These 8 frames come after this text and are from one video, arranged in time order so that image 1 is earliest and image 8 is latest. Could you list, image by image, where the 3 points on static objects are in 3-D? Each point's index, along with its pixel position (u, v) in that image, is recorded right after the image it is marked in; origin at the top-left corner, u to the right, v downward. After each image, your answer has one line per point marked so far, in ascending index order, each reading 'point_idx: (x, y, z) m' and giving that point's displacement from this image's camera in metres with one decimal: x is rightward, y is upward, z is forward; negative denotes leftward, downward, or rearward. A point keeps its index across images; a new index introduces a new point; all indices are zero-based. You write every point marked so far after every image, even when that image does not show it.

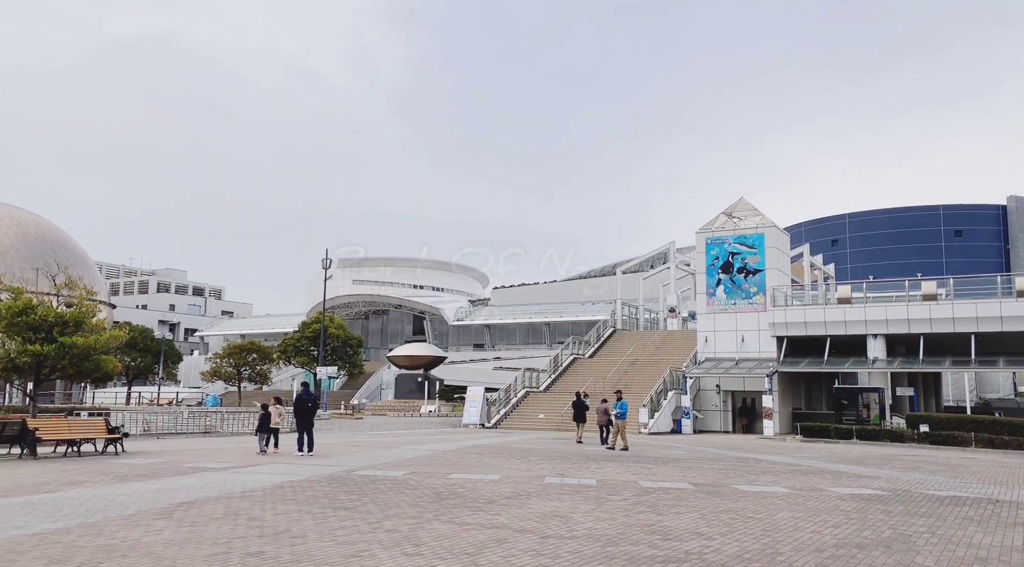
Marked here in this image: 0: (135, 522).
0: (-8.6, -5.4, +17.2) m
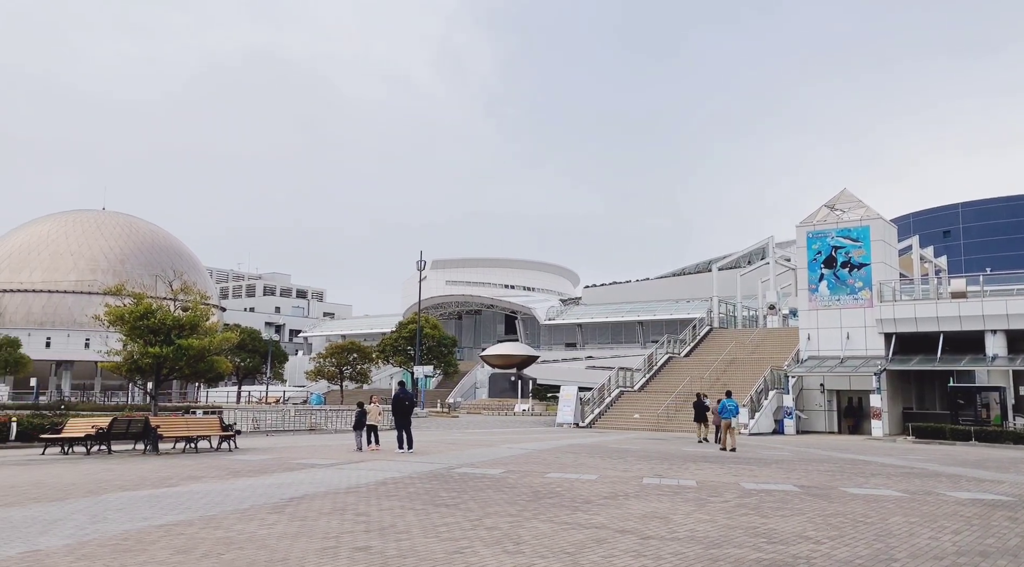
0: (-6.2, -5.5, +18.0) m
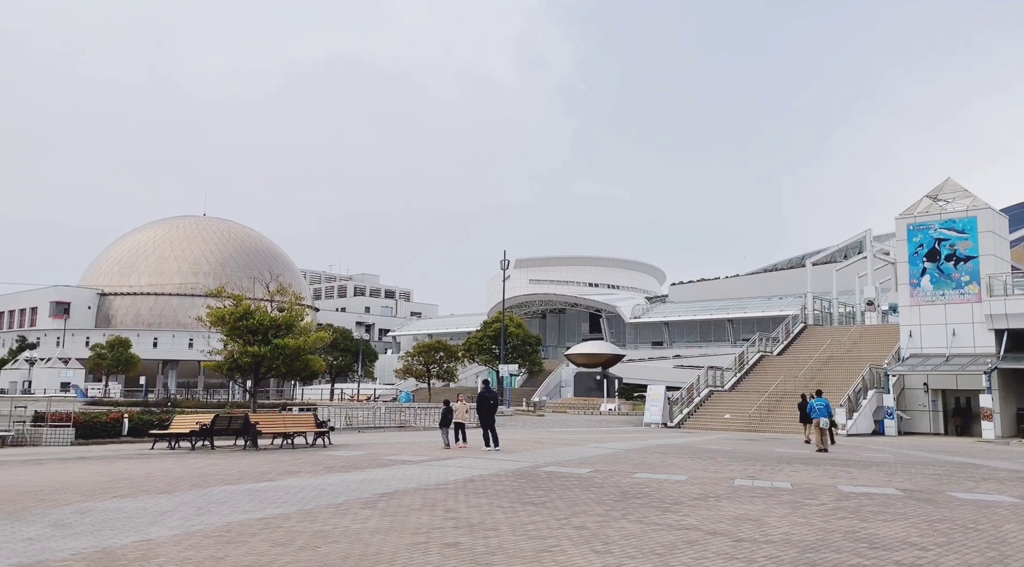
0: (-4.1, -5.5, +18.4) m
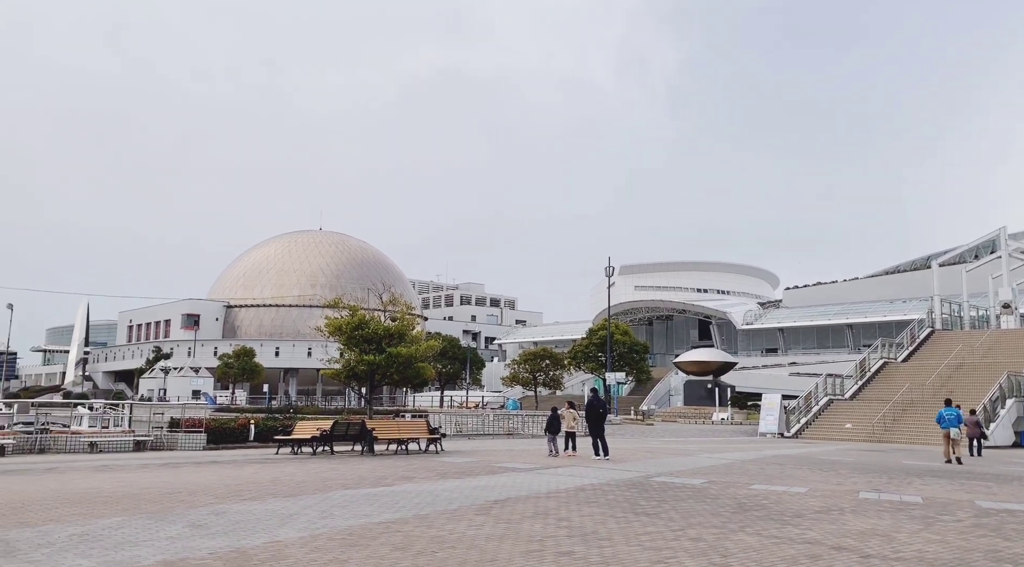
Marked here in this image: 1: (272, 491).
0: (-1.3, -5.8, +18.7) m
1: (-6.3, -5.5, +19.9) m
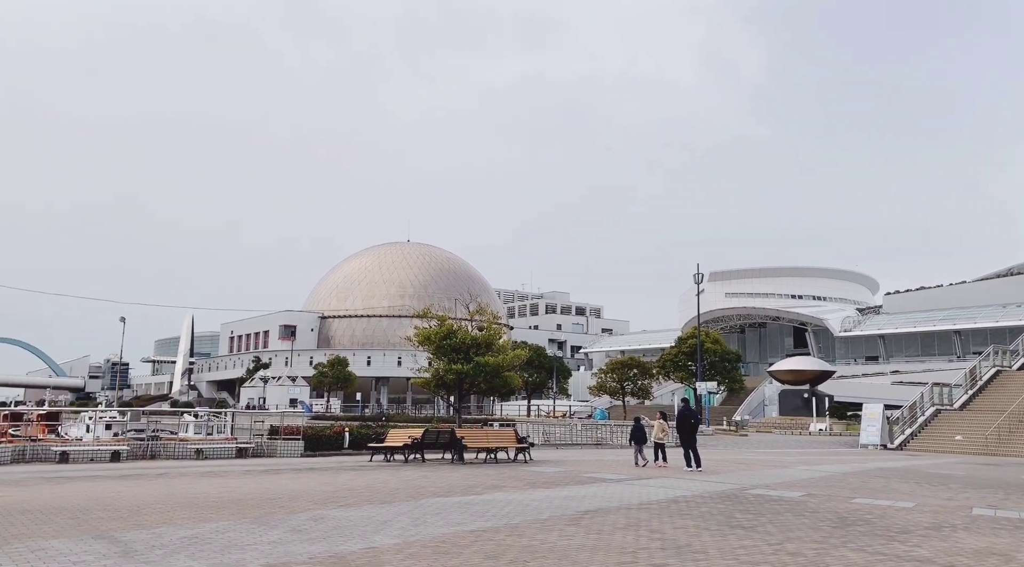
0: (+1.0, -6.0, +18.7) m
1: (-3.9, -5.8, +20.4) m
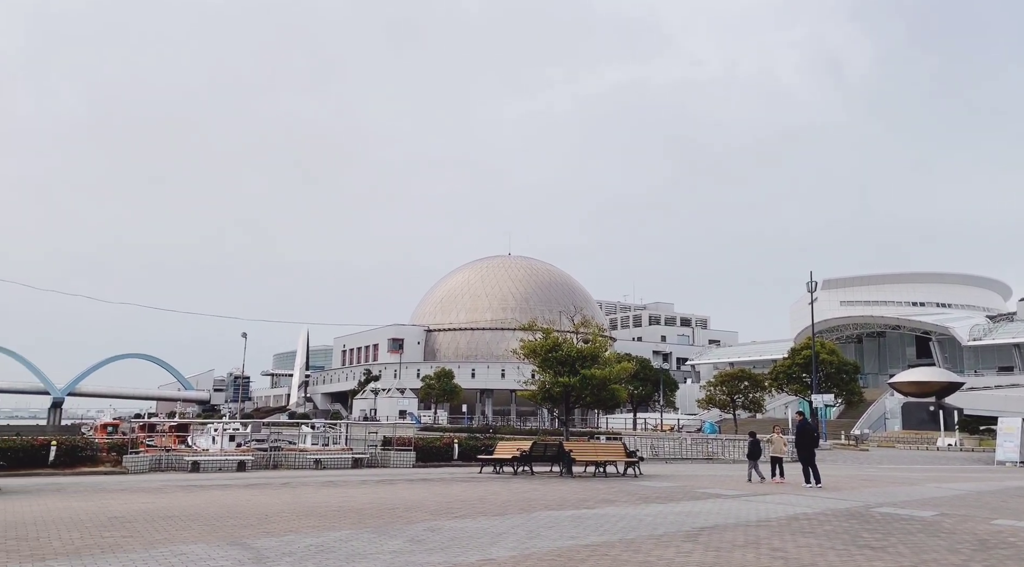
0: (+3.8, -6.3, +18.3) m
1: (-0.9, -6.2, +20.6) m
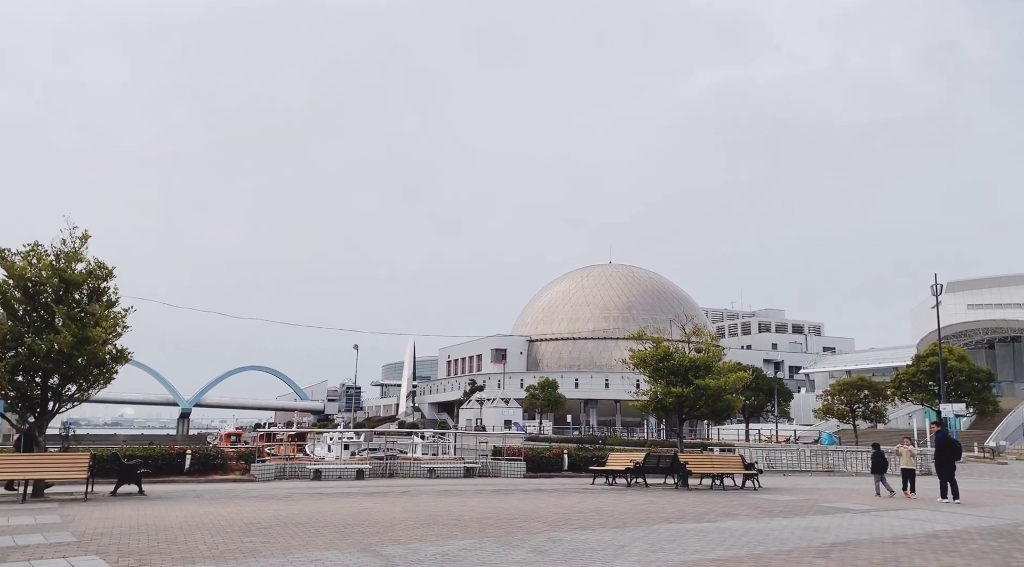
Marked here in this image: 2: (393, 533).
0: (+6.7, -6.4, +17.7) m
1: (+2.3, -6.5, +20.5) m
2: (-3.0, -6.3, +19.0) m
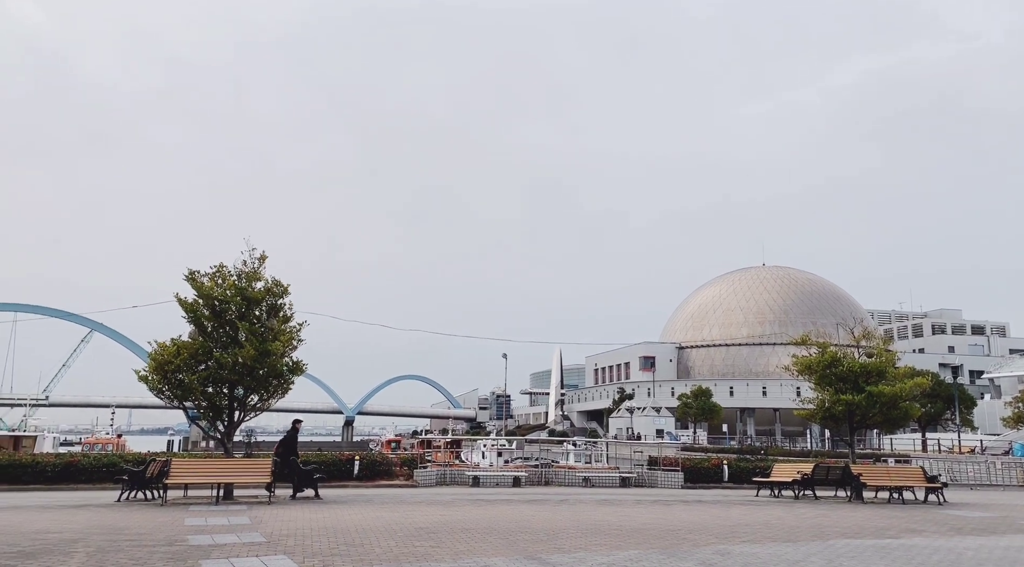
0: (+10.5, -6.4, +16.1) m
1: (+6.7, -6.5, +19.7) m
2: (+1.1, -6.5, +19.1) m
